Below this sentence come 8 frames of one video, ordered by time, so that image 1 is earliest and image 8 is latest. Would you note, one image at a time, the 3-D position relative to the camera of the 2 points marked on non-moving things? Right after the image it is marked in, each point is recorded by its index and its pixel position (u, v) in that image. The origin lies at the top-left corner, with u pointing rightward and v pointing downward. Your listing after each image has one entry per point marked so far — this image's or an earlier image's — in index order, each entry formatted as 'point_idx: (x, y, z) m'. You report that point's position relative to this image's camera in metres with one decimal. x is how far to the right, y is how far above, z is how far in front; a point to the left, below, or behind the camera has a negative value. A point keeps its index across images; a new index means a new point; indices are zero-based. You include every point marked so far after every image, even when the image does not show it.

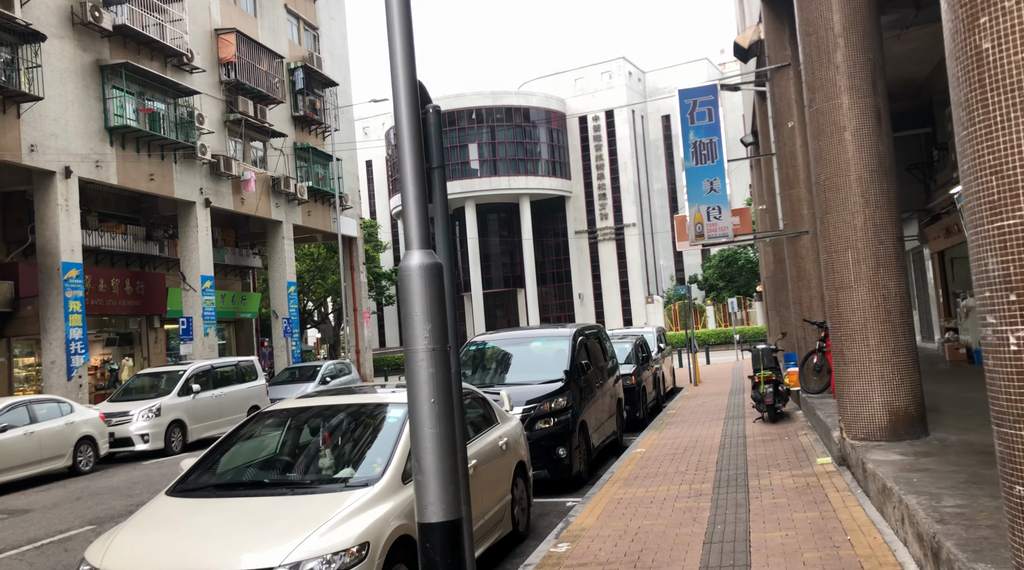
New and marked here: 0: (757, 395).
0: (+3.5, -1.6, +11.9) m
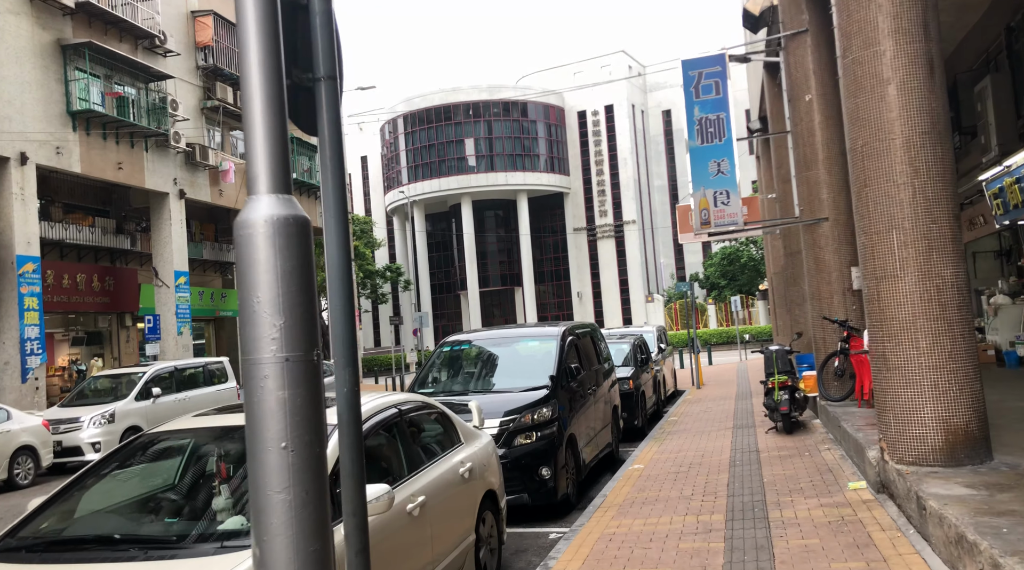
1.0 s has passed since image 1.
0: (+3.3, -1.5, +10.5) m
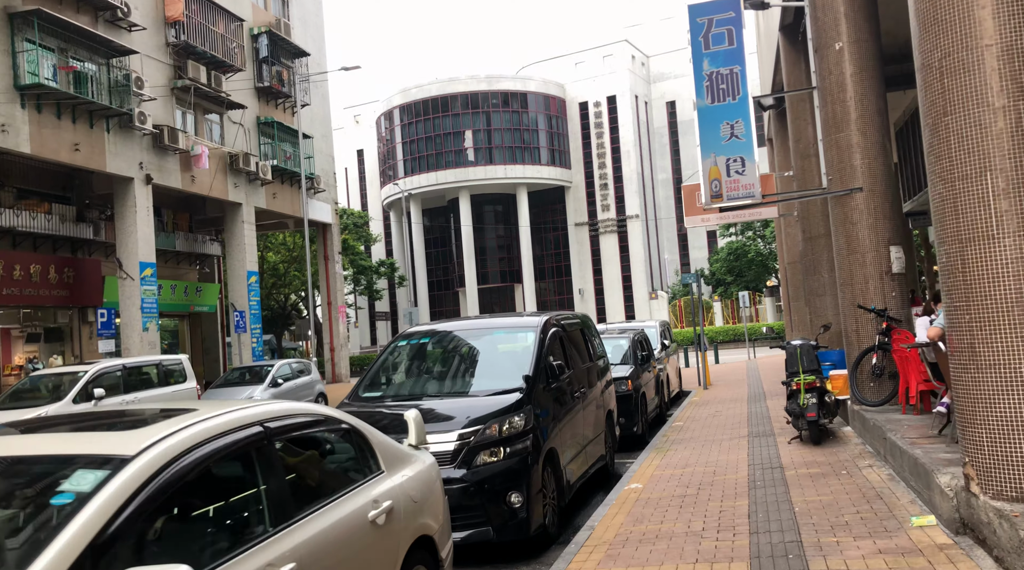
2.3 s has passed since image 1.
0: (+3.0, -1.3, +8.8) m
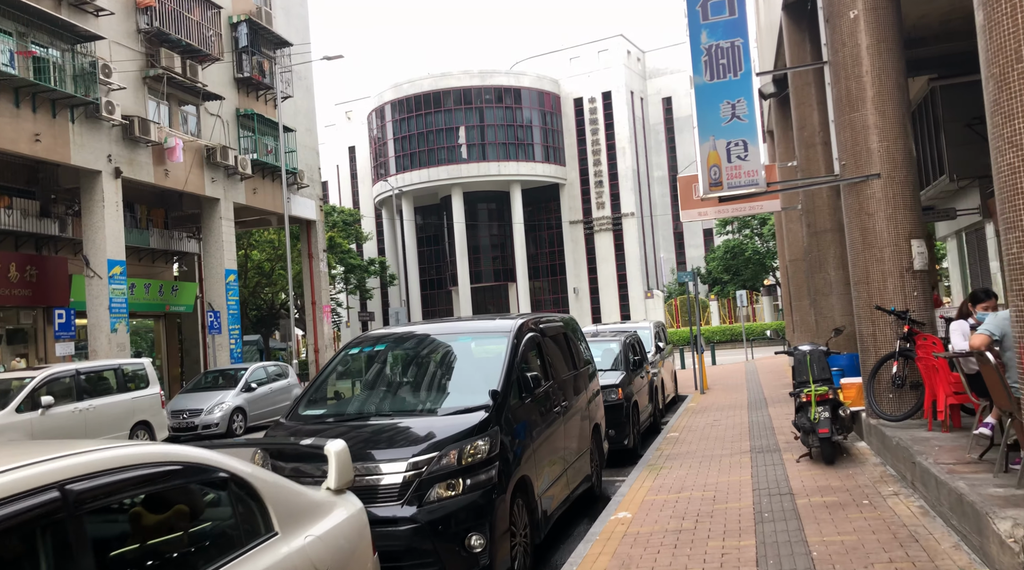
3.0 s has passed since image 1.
0: (+2.8, -1.3, +7.8) m
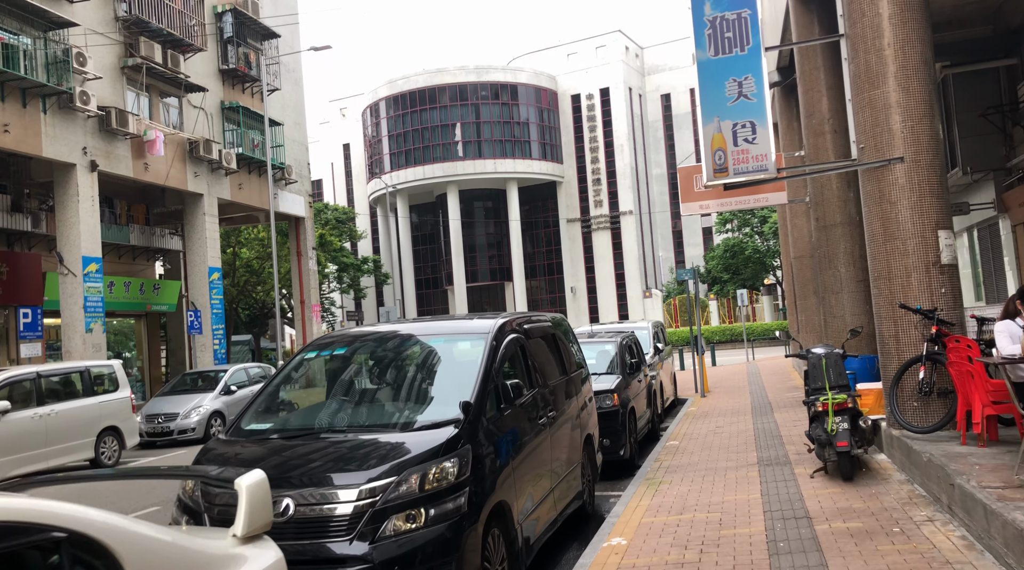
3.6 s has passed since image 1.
0: (+2.6, -1.3, +7.0) m
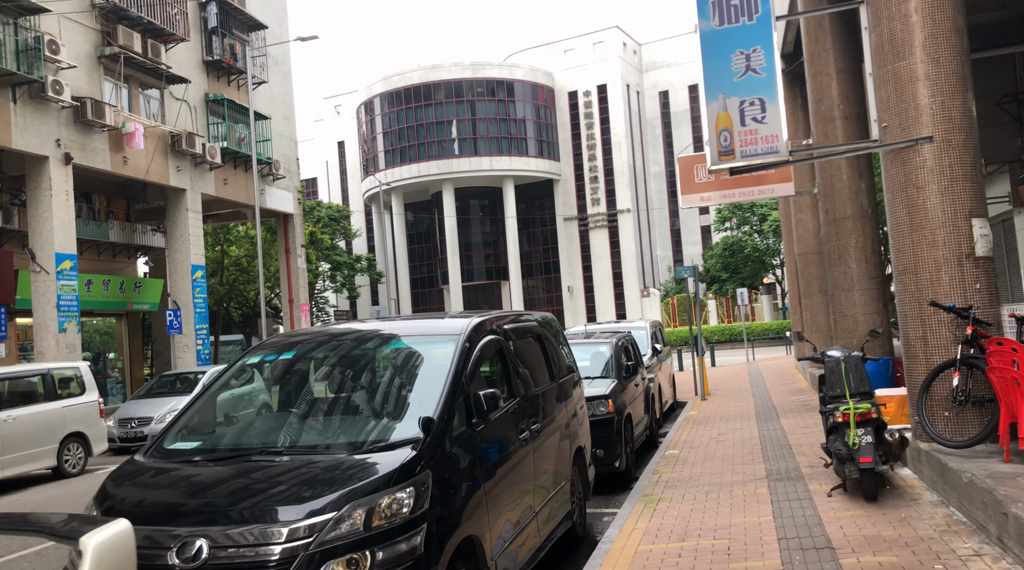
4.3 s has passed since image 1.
0: (+2.5, -1.2, +6.2) m
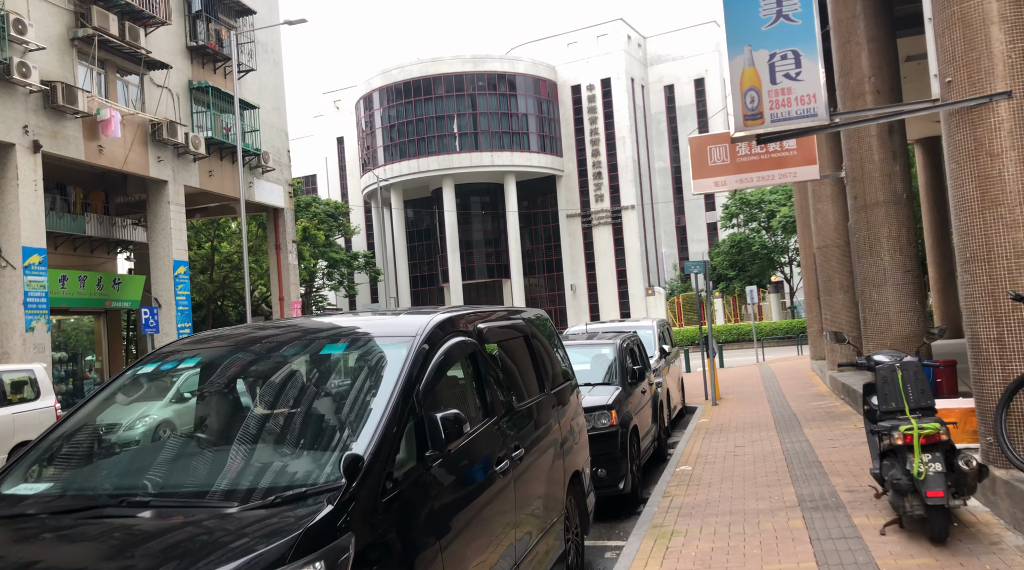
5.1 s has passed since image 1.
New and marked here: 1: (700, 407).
0: (+2.3, -1.2, +5.0) m
1: (+3.4, -2.2, +14.8) m
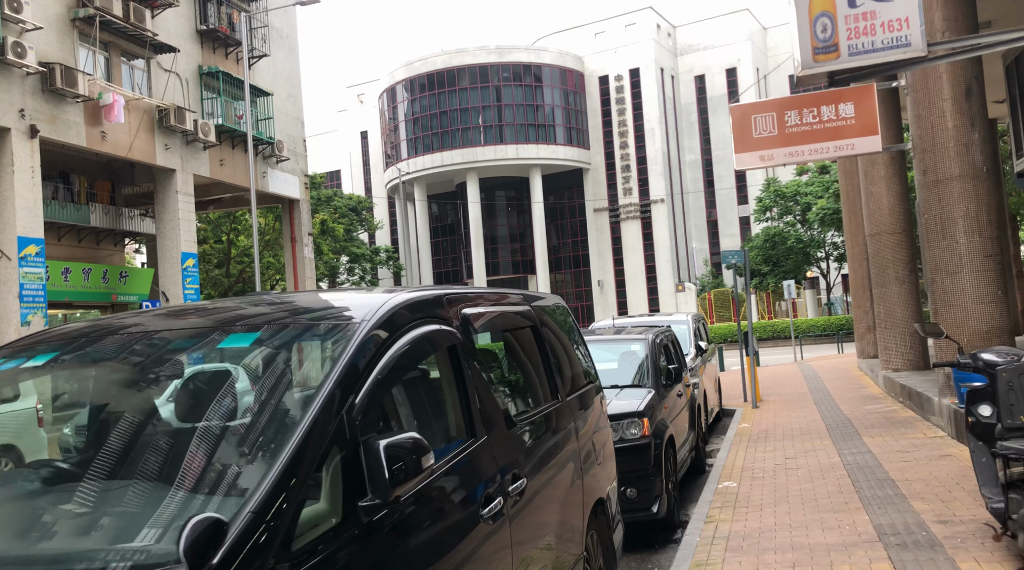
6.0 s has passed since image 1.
0: (+2.3, -1.0, +3.7) m
1: (+3.7, -2.0, +13.4) m
